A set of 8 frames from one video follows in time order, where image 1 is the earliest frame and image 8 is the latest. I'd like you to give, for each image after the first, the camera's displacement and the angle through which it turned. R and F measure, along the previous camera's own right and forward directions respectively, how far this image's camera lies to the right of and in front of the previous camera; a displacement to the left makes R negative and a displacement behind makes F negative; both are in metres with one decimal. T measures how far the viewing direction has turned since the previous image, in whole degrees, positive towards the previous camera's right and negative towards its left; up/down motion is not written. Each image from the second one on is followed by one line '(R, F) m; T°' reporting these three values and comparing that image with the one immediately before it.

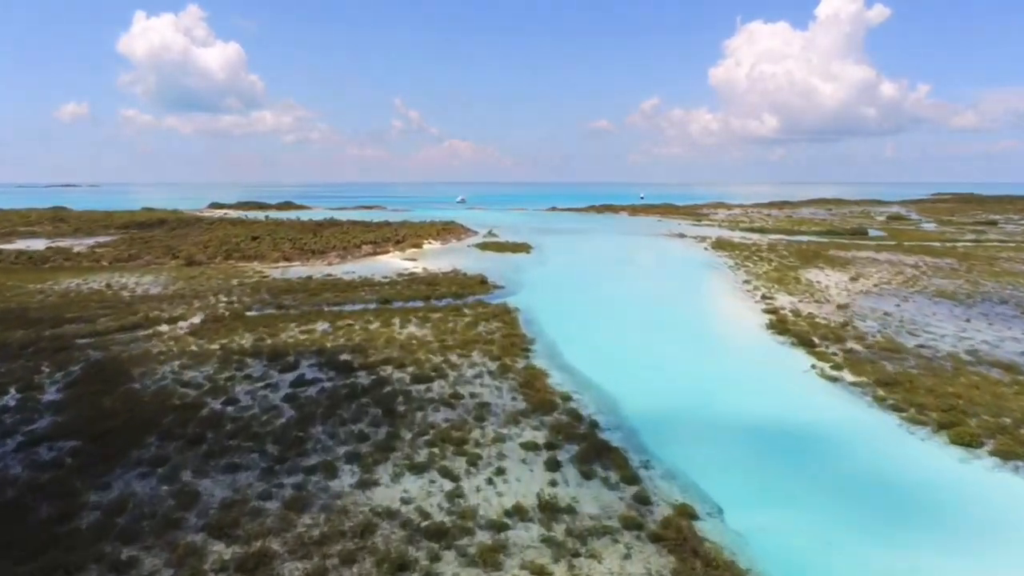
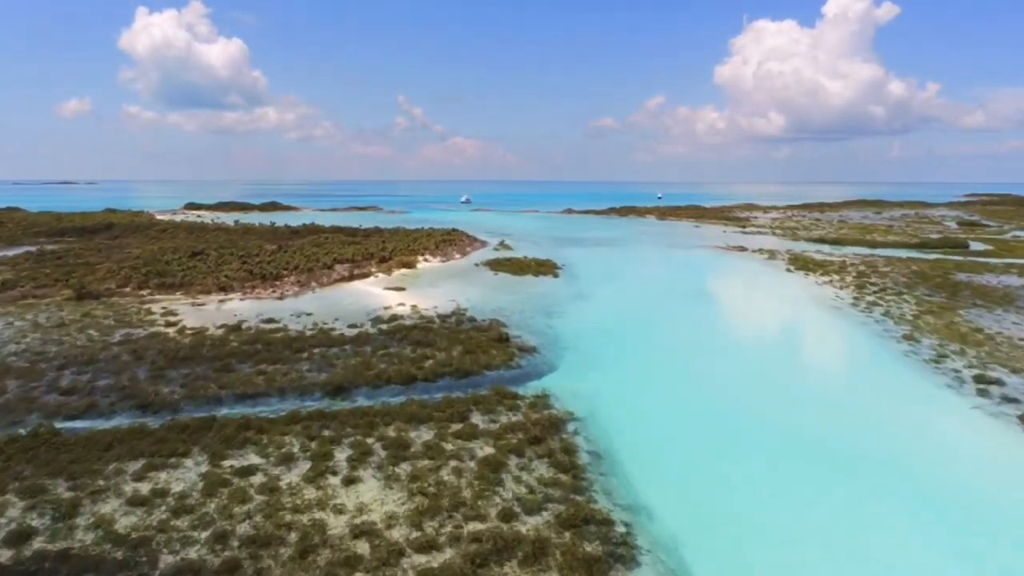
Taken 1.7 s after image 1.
(-0.8, +11.2) m; 0°
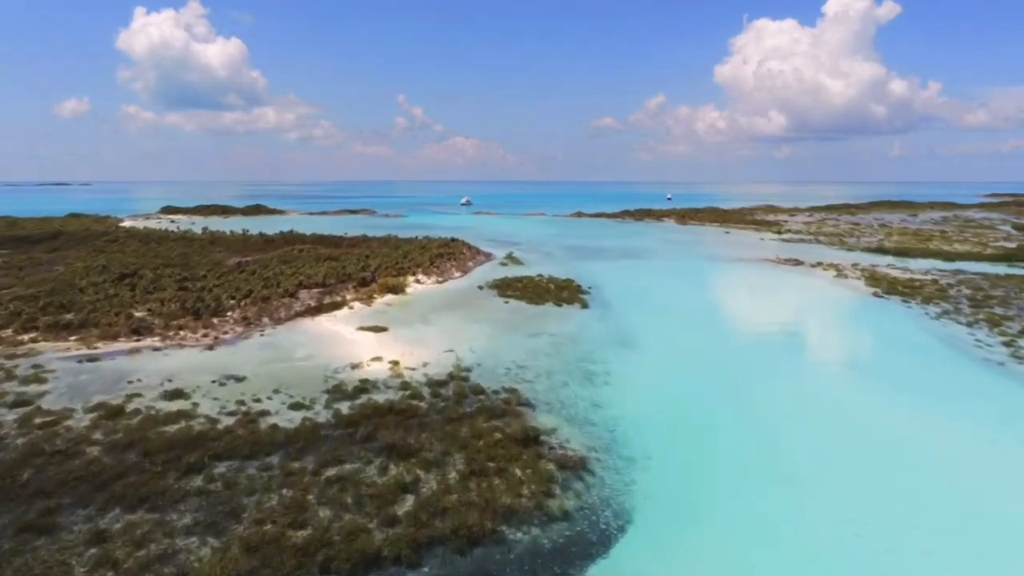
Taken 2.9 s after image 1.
(-0.5, +7.6) m; 0°
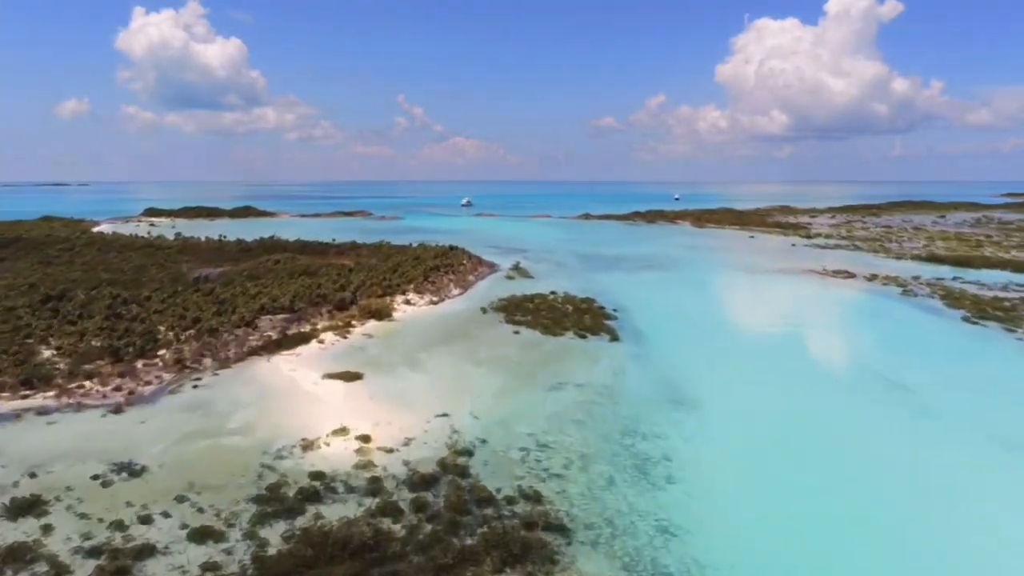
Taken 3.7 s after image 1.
(-0.3, +5.2) m; 0°
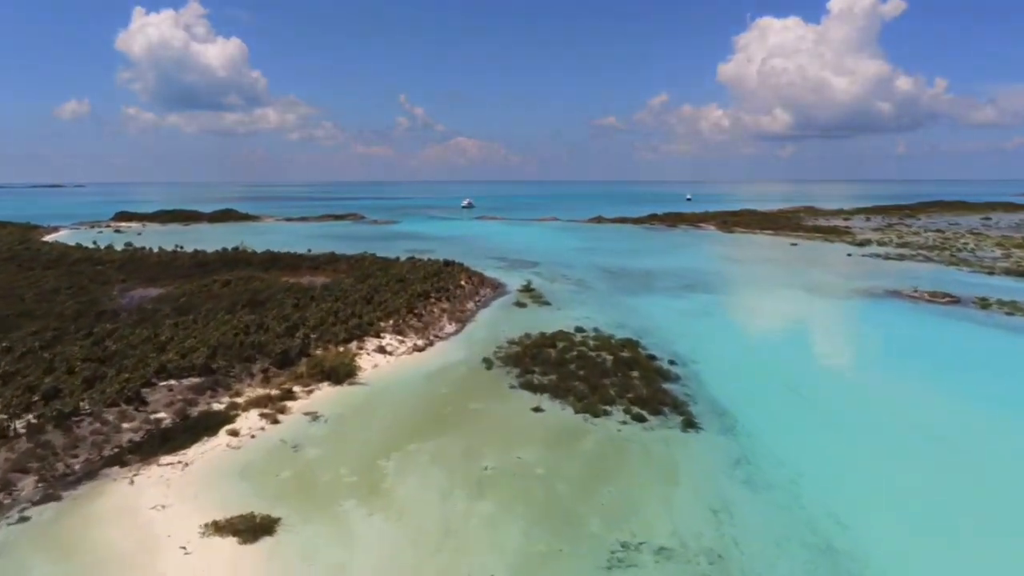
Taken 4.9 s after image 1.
(-0.3, +7.2) m; 0°
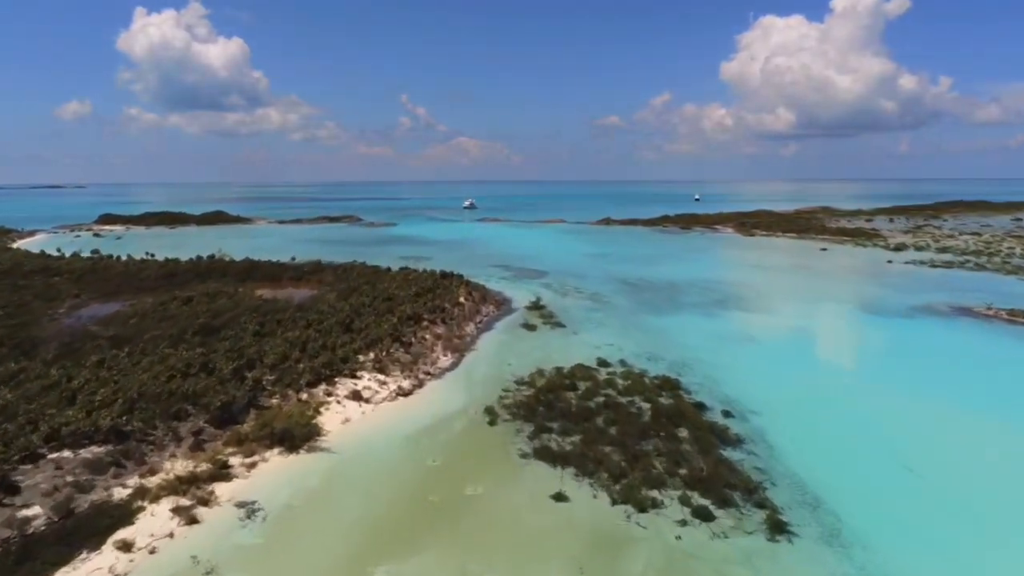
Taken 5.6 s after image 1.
(-0.1, +3.9) m; 0°
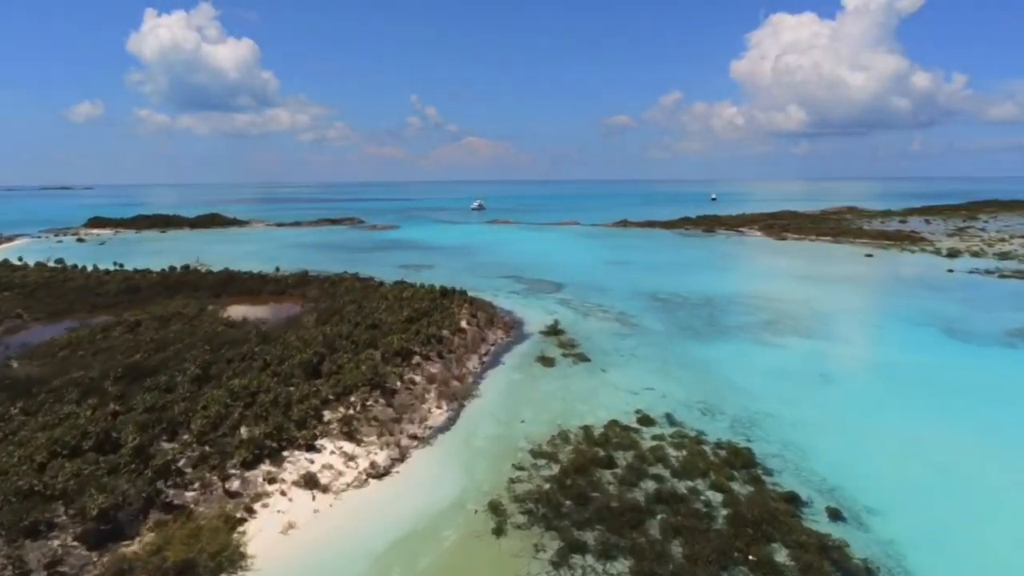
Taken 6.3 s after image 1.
(-0.1, +4.2) m; -1°
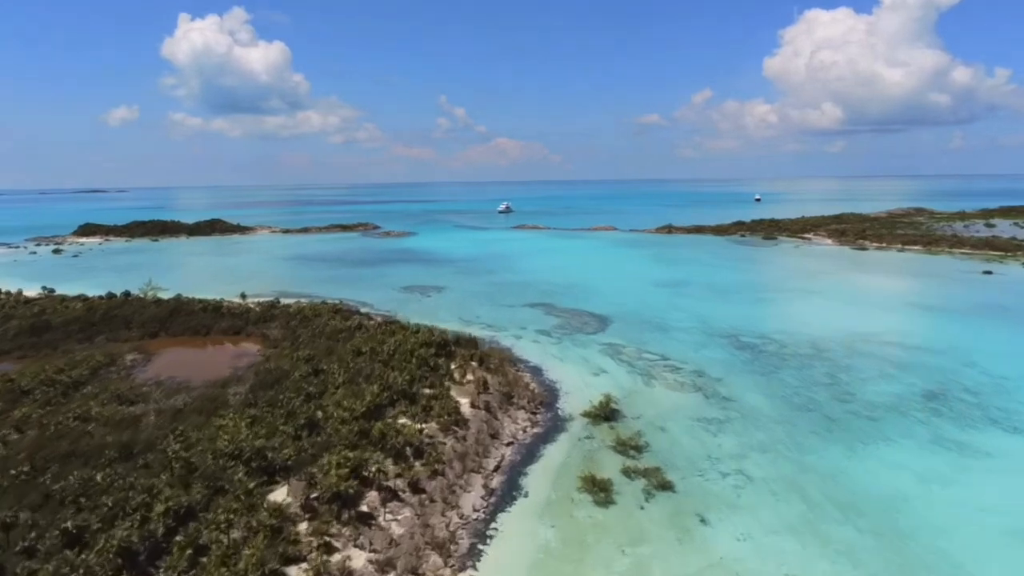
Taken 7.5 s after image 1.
(0.0, +7.4) m; -2°
